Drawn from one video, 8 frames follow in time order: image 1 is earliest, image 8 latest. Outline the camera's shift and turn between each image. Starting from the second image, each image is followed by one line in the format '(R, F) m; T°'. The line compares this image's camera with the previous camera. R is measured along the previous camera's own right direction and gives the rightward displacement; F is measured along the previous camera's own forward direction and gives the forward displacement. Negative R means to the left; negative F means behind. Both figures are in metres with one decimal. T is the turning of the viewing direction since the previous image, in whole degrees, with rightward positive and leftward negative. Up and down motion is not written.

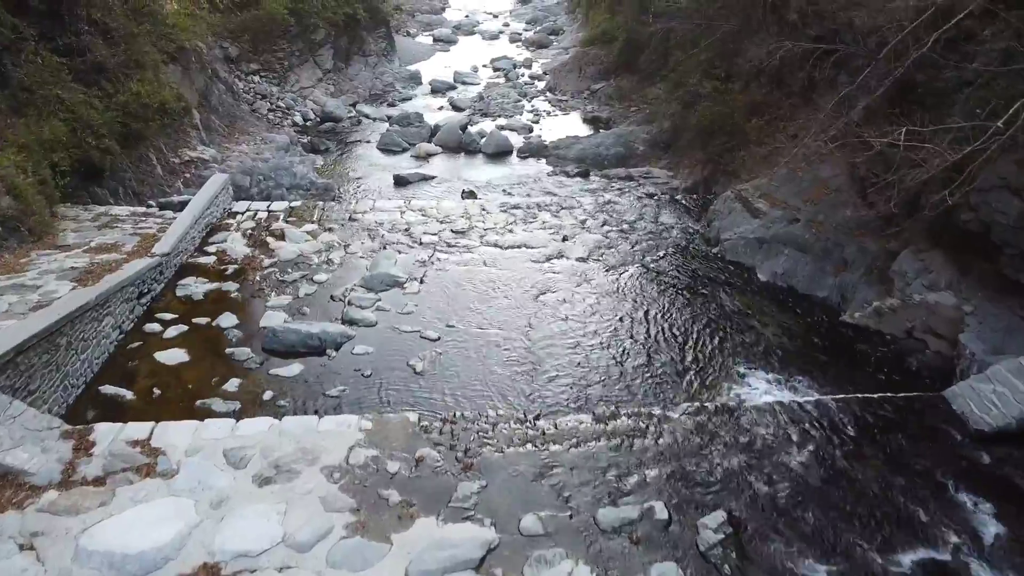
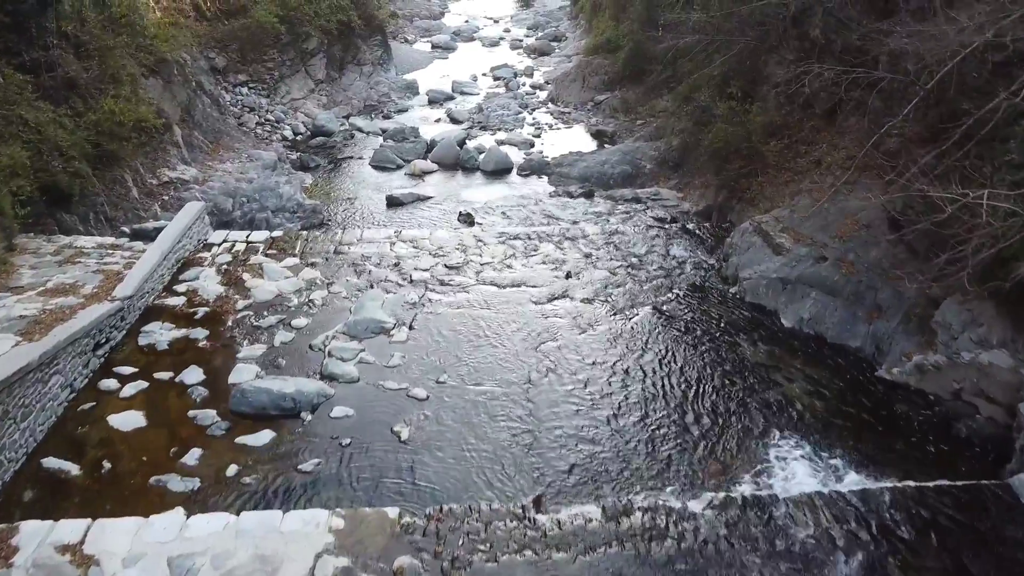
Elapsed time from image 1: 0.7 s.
(0.0, +0.7) m; 0°
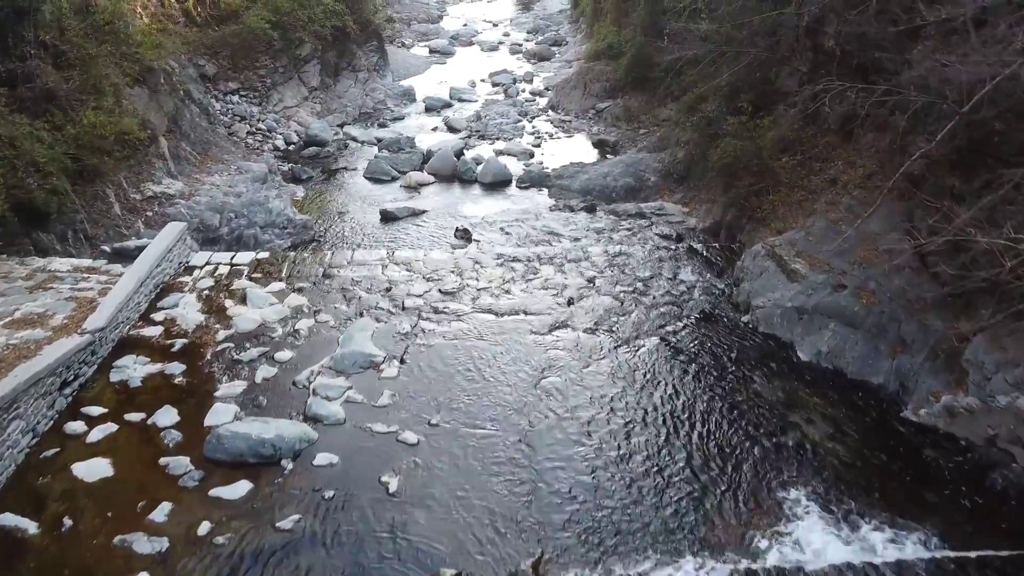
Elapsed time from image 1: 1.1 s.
(0.0, +0.4) m; 0°
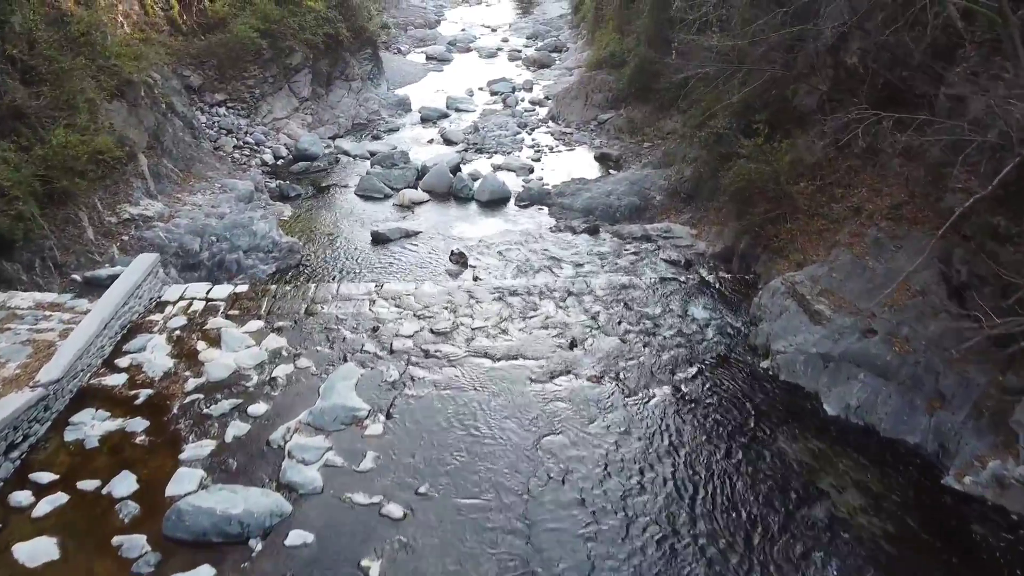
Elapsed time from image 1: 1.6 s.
(0.0, +0.6) m; 0°
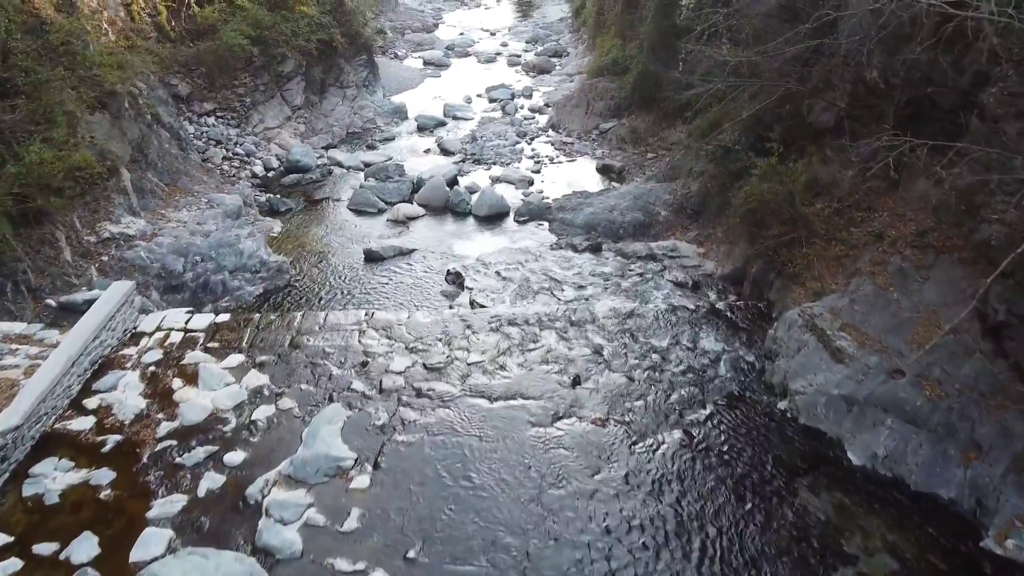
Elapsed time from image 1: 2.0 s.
(0.0, +0.5) m; 0°
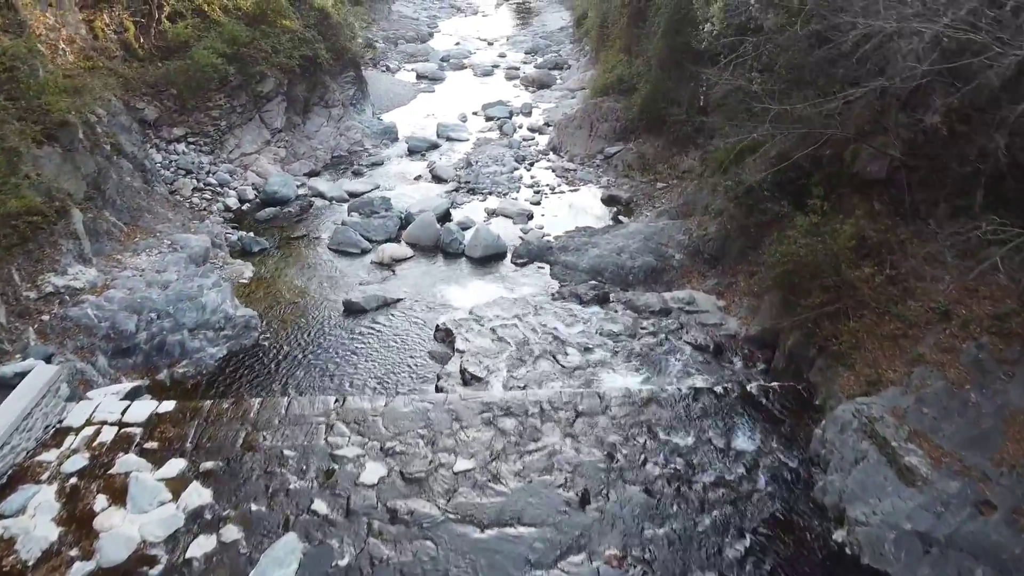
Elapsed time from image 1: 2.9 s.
(0.0, +1.1) m; 0°
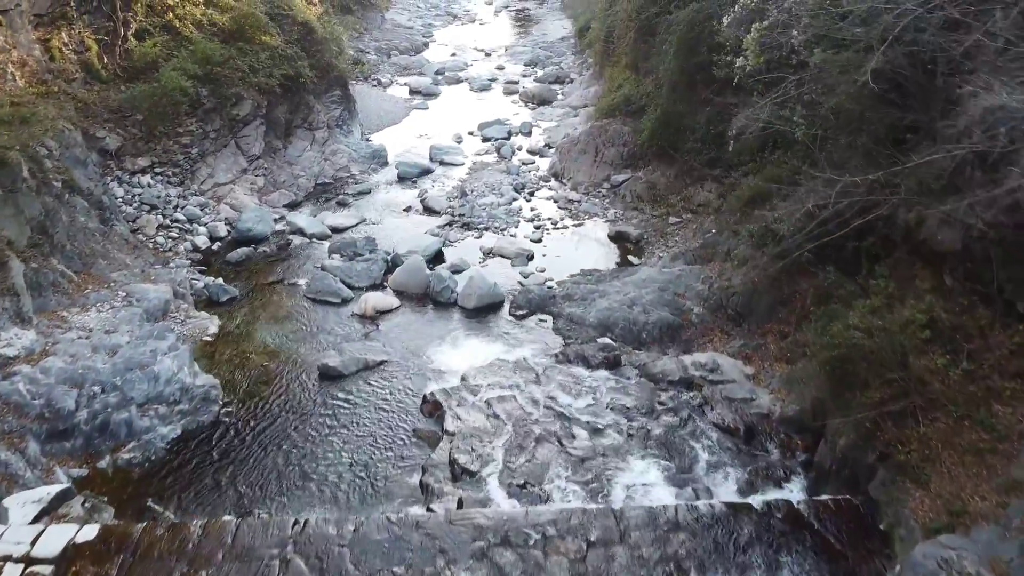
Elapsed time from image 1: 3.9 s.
(0.0, +1.1) m; 0°
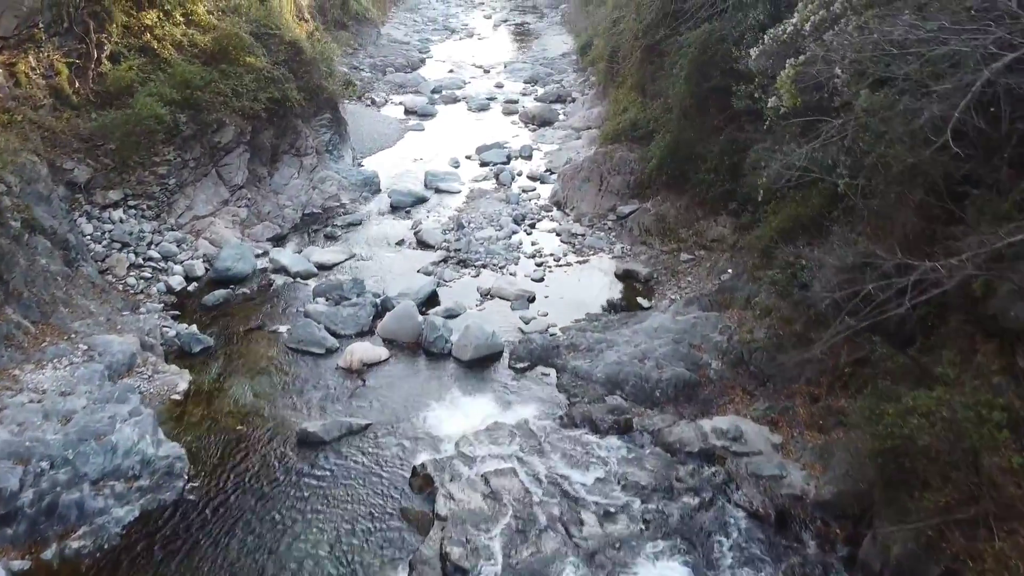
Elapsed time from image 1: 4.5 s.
(0.0, +0.8) m; 0°
